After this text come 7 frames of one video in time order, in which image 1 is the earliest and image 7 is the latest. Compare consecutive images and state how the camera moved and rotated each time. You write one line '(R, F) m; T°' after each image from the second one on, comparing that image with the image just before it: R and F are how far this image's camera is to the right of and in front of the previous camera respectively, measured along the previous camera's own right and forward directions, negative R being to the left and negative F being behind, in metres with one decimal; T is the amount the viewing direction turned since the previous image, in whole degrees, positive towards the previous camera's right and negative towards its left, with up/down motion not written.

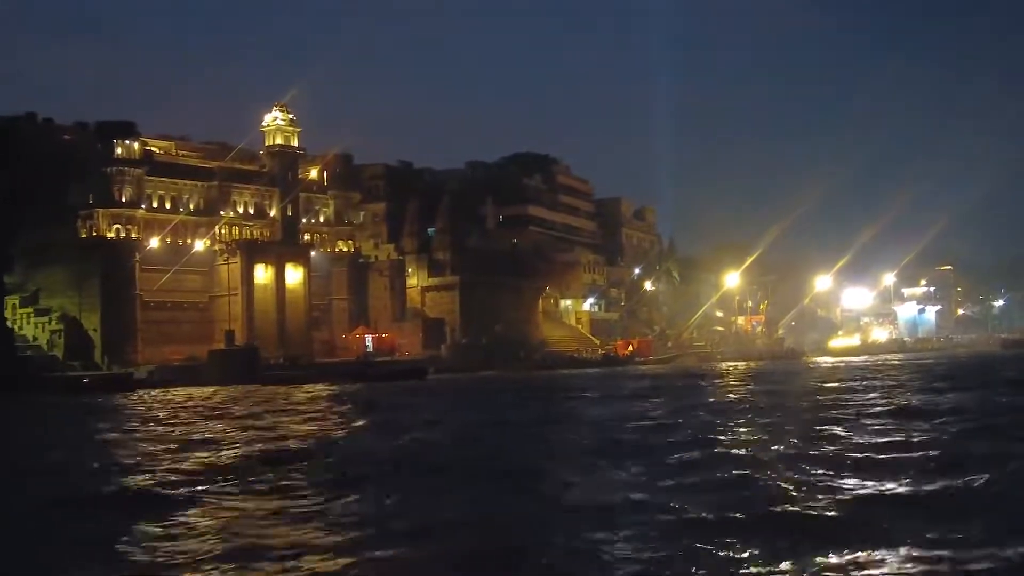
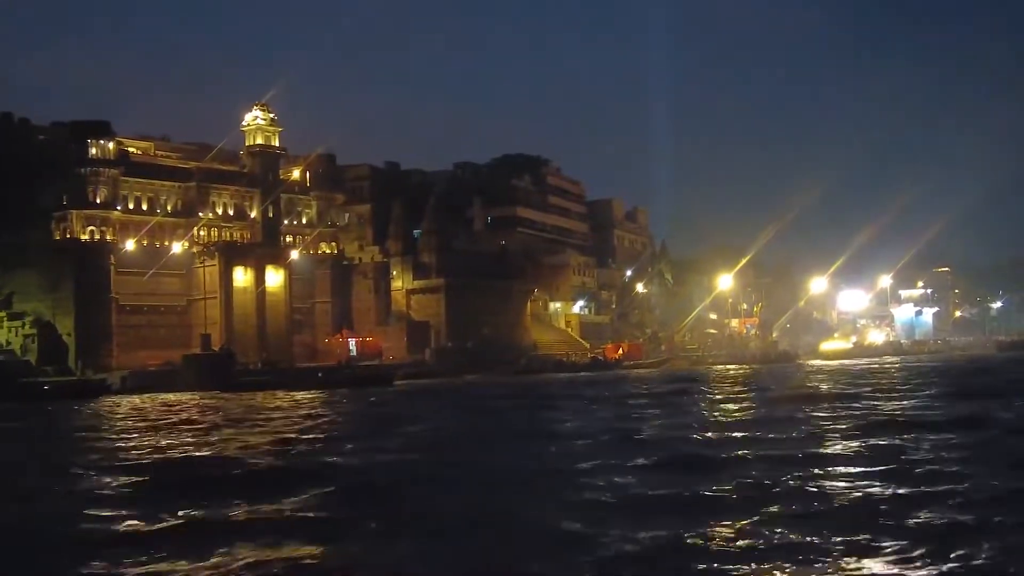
(+0.8, +1.4) m; 0°
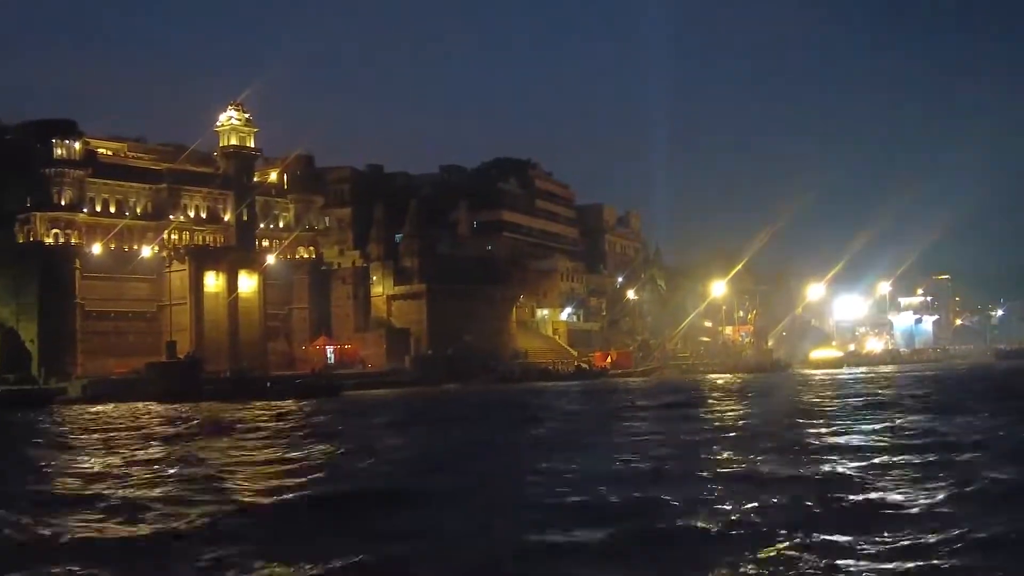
(+1.1, +2.1) m; 0°
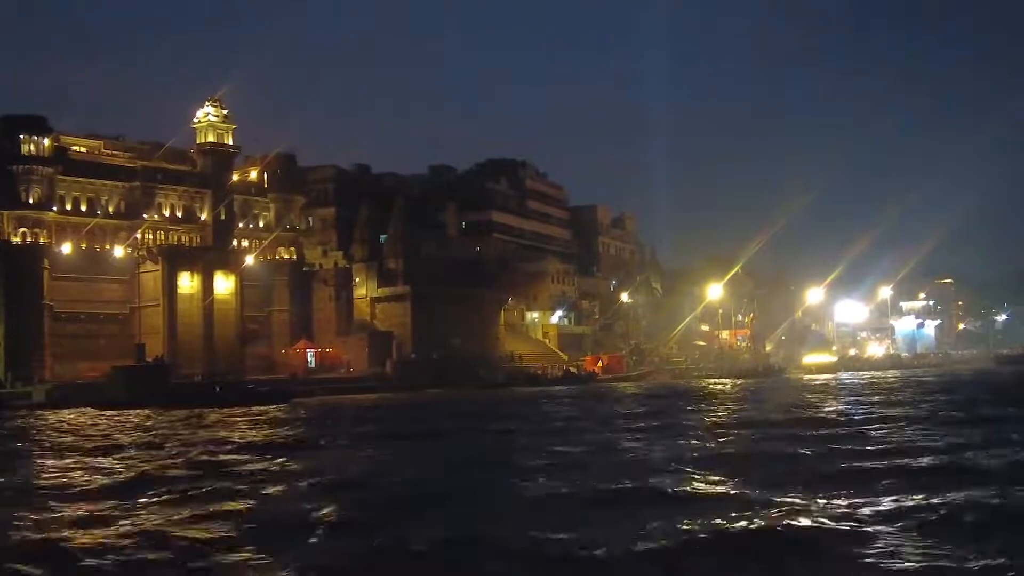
(+1.0, +2.0) m; 0°
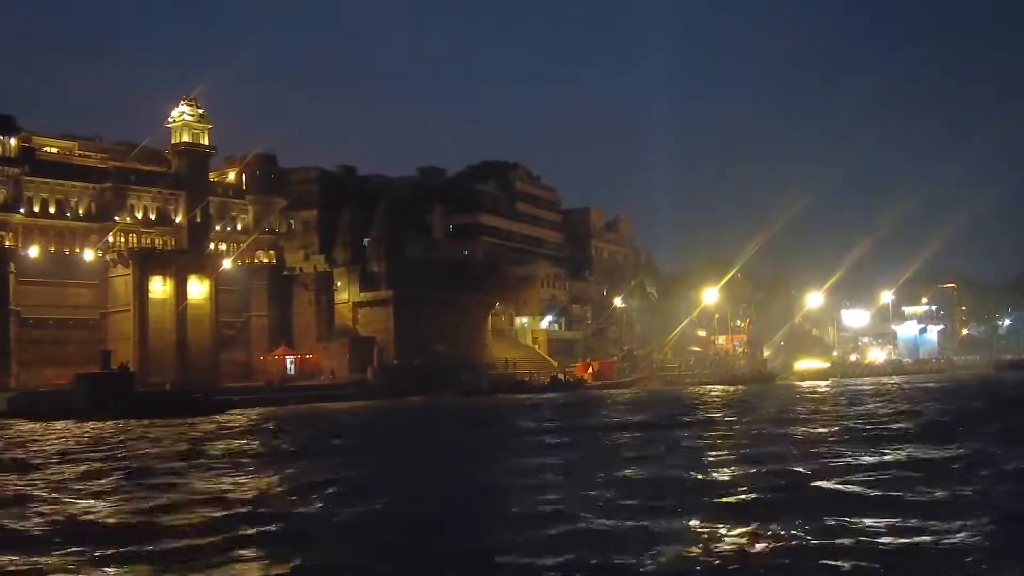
(+1.1, +2.0) m; 0°
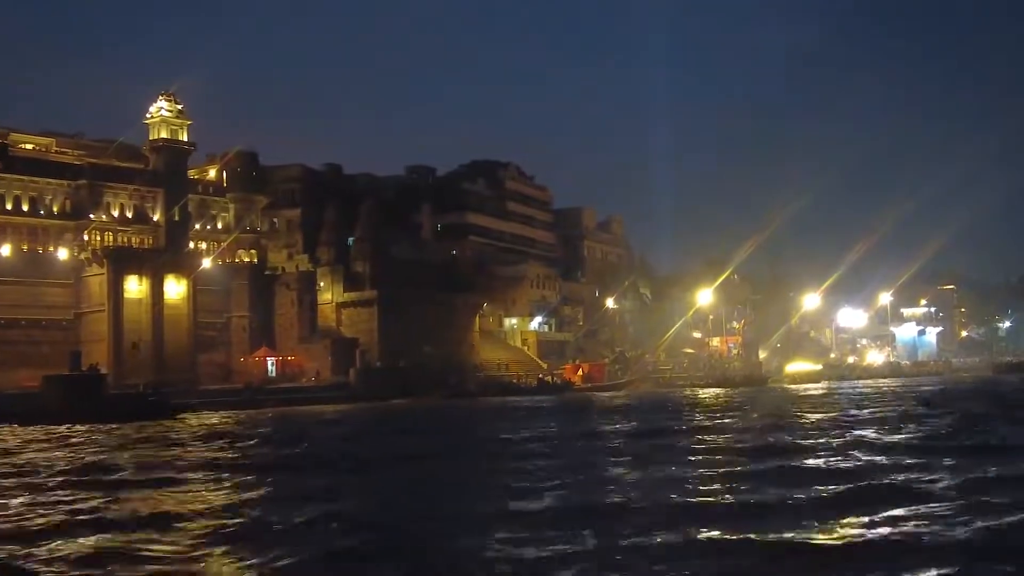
(+0.8, +1.4) m; 0°
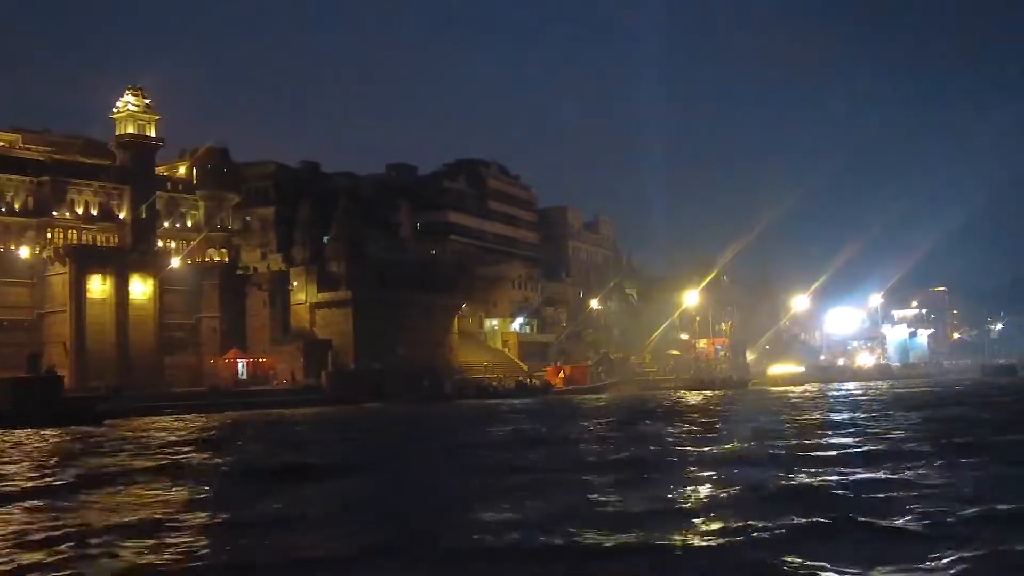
(+0.9, +1.6) m; 0°
